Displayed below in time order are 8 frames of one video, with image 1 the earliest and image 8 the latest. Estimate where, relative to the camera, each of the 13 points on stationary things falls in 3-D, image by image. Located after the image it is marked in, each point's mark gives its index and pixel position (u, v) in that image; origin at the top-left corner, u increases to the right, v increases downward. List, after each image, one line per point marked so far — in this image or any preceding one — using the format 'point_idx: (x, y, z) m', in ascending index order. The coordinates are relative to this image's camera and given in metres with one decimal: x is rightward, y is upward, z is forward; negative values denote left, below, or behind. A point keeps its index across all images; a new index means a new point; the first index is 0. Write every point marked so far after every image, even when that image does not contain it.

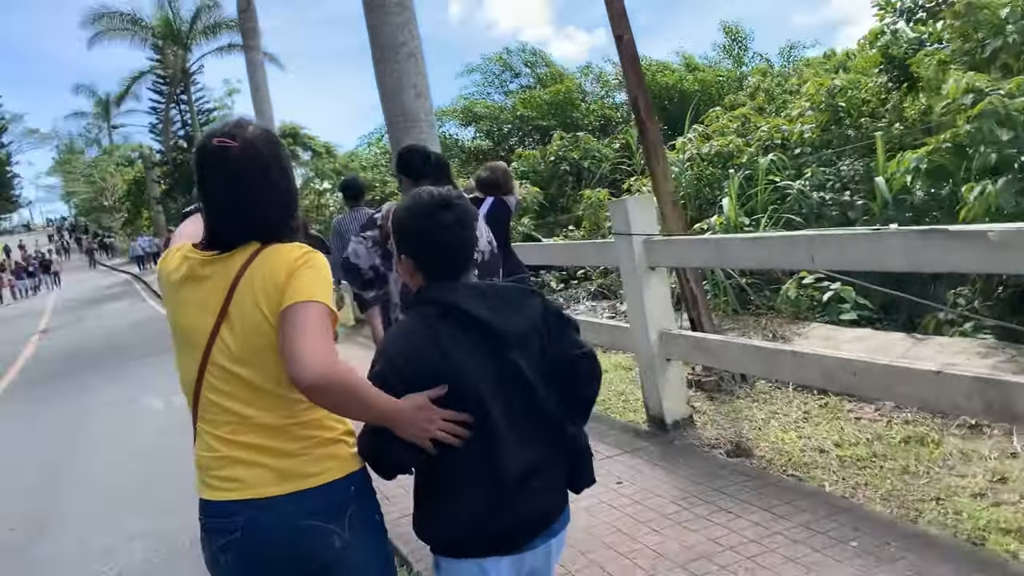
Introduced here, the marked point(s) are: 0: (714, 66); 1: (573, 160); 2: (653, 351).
0: (+3.3, +3.6, +14.4) m
1: (+0.7, +1.5, +10.2) m
2: (+0.7, -0.3, +4.2) m
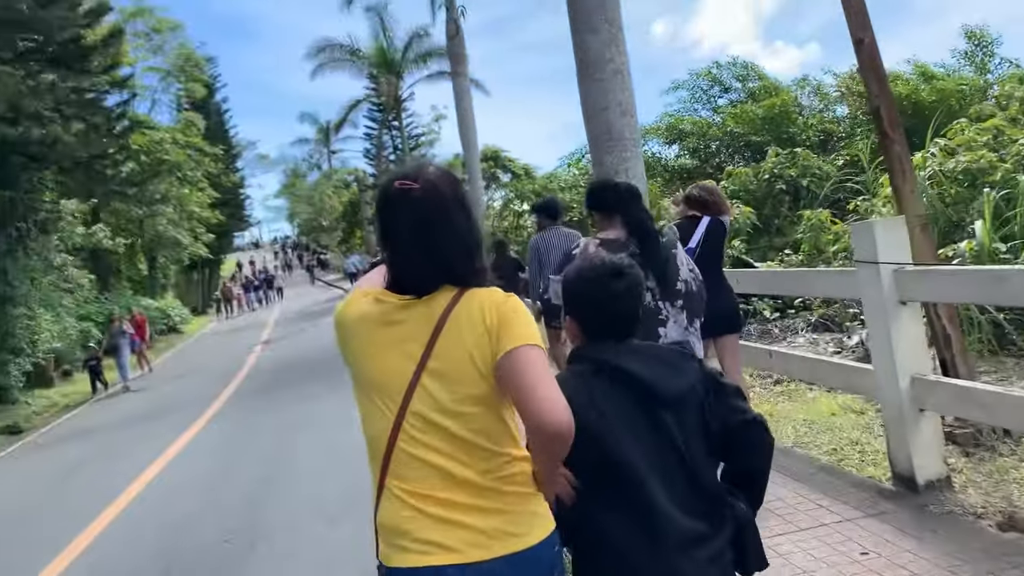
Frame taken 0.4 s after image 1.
0: (+6.5, +3.1, +13.0) m
1: (+3.0, +1.2, +9.4) m
2: (+1.6, -0.5, +3.6) m
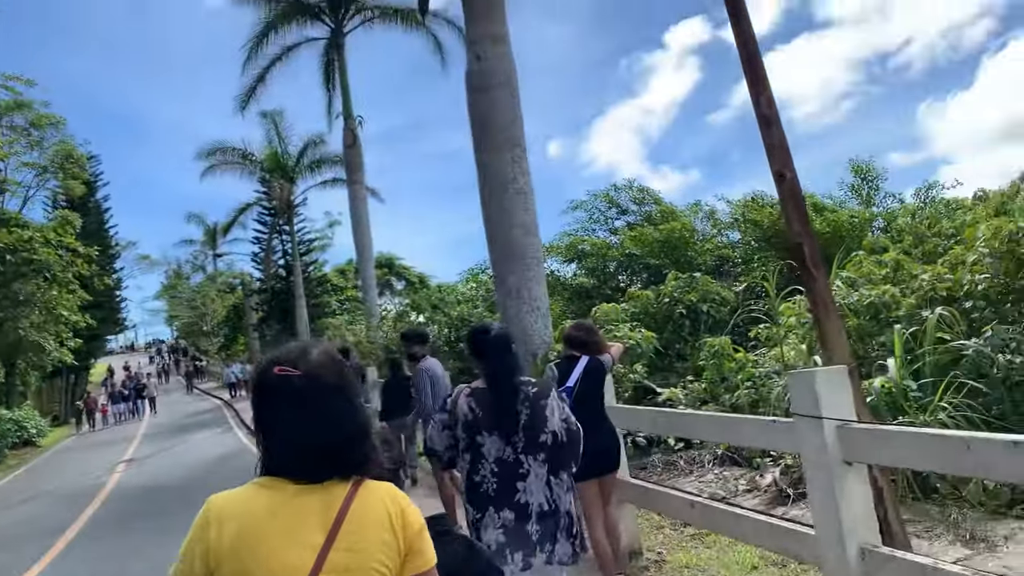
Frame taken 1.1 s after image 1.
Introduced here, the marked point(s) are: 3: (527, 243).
0: (+5.0, +1.3, +13.6) m
1: (+1.9, -0.2, +9.3) m
2: (+1.2, -1.0, +3.2) m
3: (+0.1, +0.5, +9.3) m
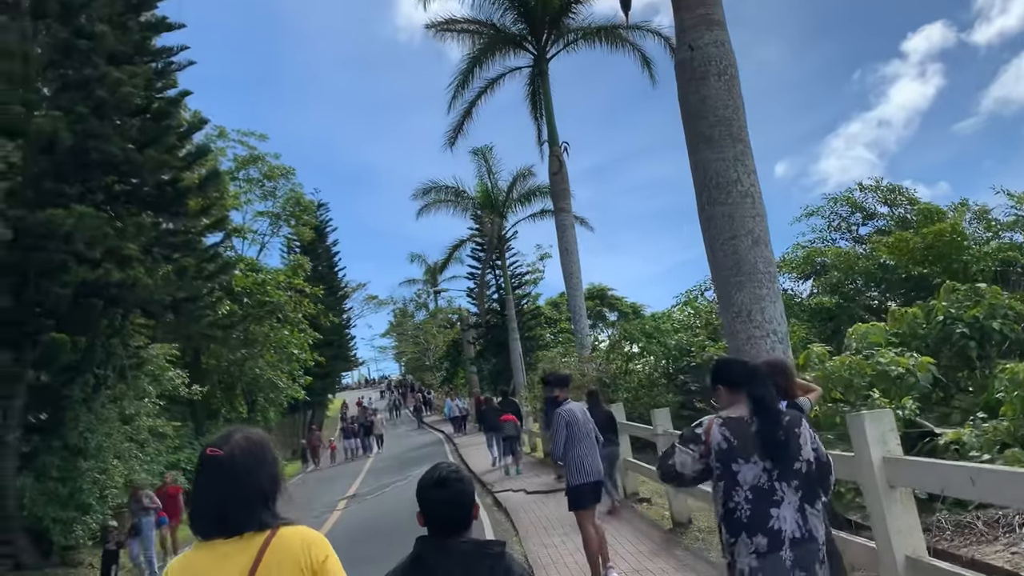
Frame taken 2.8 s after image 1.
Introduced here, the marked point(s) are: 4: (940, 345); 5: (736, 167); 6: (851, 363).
0: (+7.9, +1.1, +10.9) m
1: (+3.9, -0.3, +7.5) m
2: (+1.8, -1.0, +1.7) m
3: (+2.2, +0.3, +7.9) m
4: (+3.7, -0.5, +7.6) m
5: (+2.0, +1.1, +8.0) m
6: (+2.8, -0.6, +7.4) m
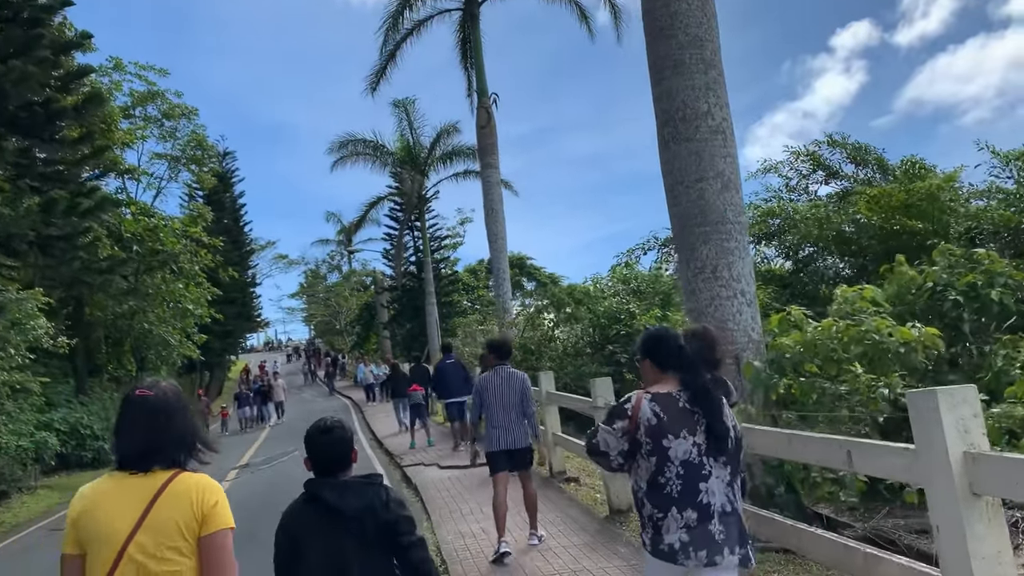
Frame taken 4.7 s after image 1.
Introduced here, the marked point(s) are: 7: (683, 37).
0: (+7.0, +1.4, +10.2) m
1: (+3.4, 0.0, +6.5) m
2: (+1.8, -0.8, +0.5) m
3: (+1.6, +0.7, +6.7) m
4: (+3.1, -0.2, +6.6) m
5: (+1.5, +1.5, +6.8) m
6: (+2.3, -0.3, +6.3) m
7: (+1.3, +2.0, +6.9) m
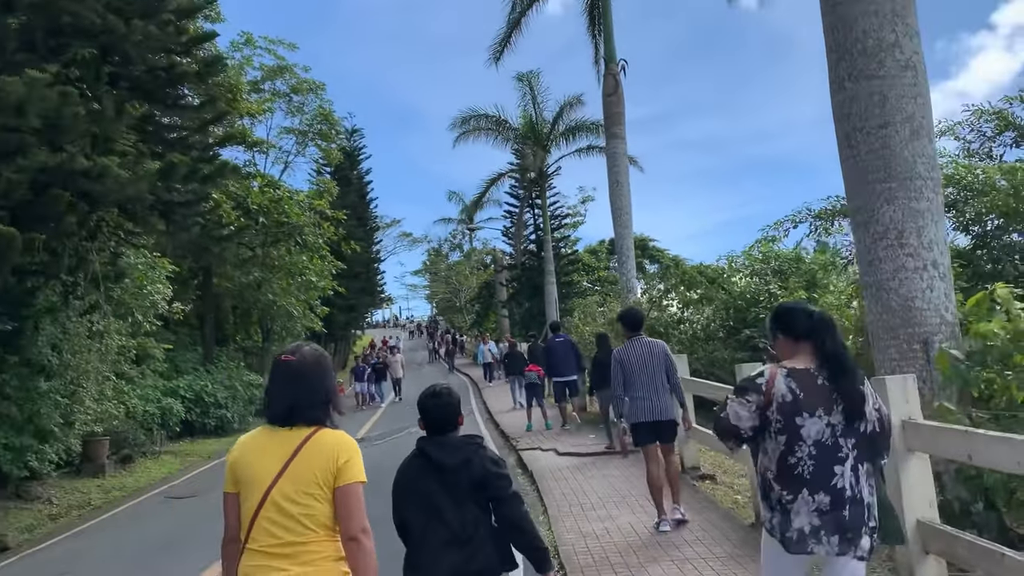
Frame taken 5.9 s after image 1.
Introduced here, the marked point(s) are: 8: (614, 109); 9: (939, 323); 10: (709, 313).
0: (+8.4, +1.5, +8.2) m
1: (+4.2, +0.1, +5.1) m
2: (+1.8, -0.8, -0.6) m
3: (+2.5, +0.8, +5.5) m
4: (+4.0, -0.1, +5.2) m
5: (+2.4, +1.7, +5.6) m
6: (+3.1, -0.1, +5.0) m
7: (+2.3, +2.1, +5.7) m
8: (+2.2, +3.8, +18.6) m
9: (+2.6, -0.2, +5.4) m
10: (+3.2, -0.4, +14.2) m
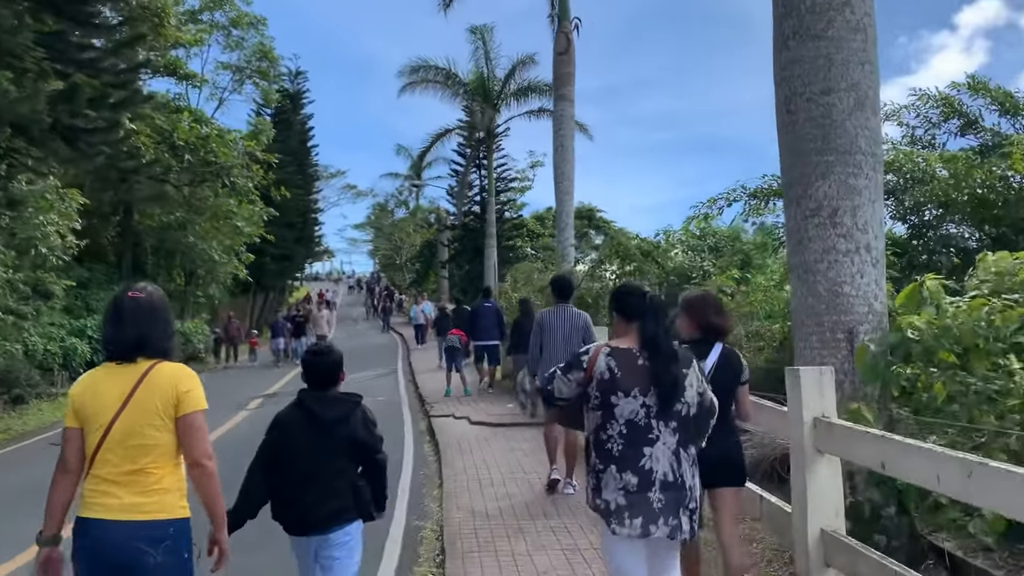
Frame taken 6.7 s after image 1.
0: (+7.7, +1.3, +8.1) m
1: (+3.6, +0.1, +4.7) m
2: (+1.5, -0.9, -1.1) m
3: (+2.0, +0.9, +5.0) m
4: (+3.4, -0.1, +4.9) m
5: (+1.9, +1.8, +5.1) m
6: (+2.5, -0.1, +4.6) m
7: (+1.8, +2.3, +5.1) m
8: (+1.0, +4.4, +17.9) m
9: (+2.0, -0.1, +5.0) m
10: (+2.0, 0.0, +13.8) m
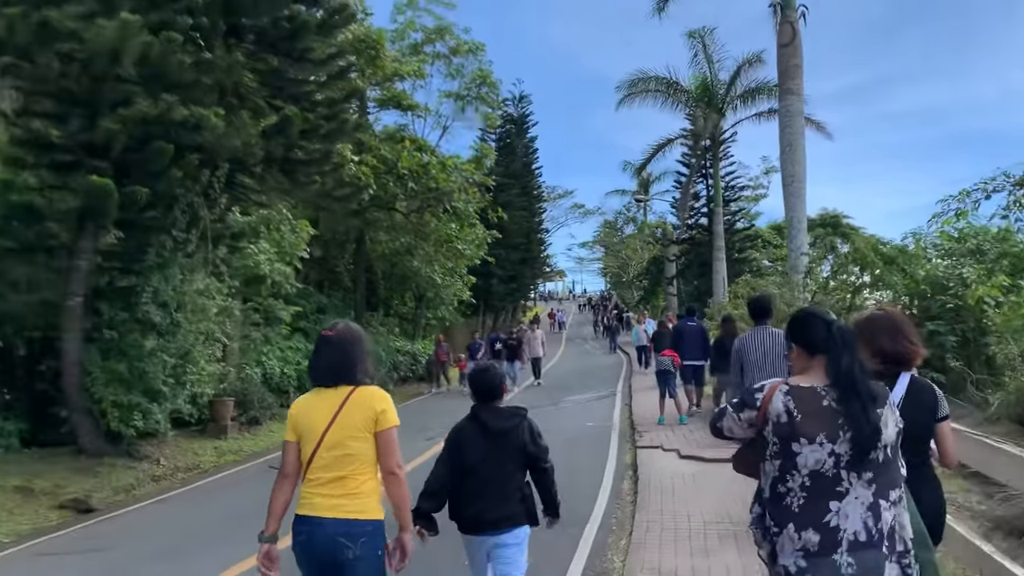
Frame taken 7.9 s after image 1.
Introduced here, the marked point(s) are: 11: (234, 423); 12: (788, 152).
0: (+9.0, +1.4, +5.1) m
1: (+4.2, +0.1, +2.8) m
2: (+0.7, -0.8, -2.2) m
3: (+2.7, +0.9, +3.6) m
4: (+4.0, -0.1, +3.1) m
5: (+2.7, +1.7, +3.7) m
6: (+3.1, -0.1, +3.0) m
7: (+2.5, +2.2, +3.8) m
8: (+5.1, +4.2, +16.4) m
9: (+2.7, -0.2, +3.5) m
10: (+5.0, -0.1, +12.0) m
11: (-4.6, -2.2, +14.6) m
12: (+5.1, +2.5, +16.3) m
